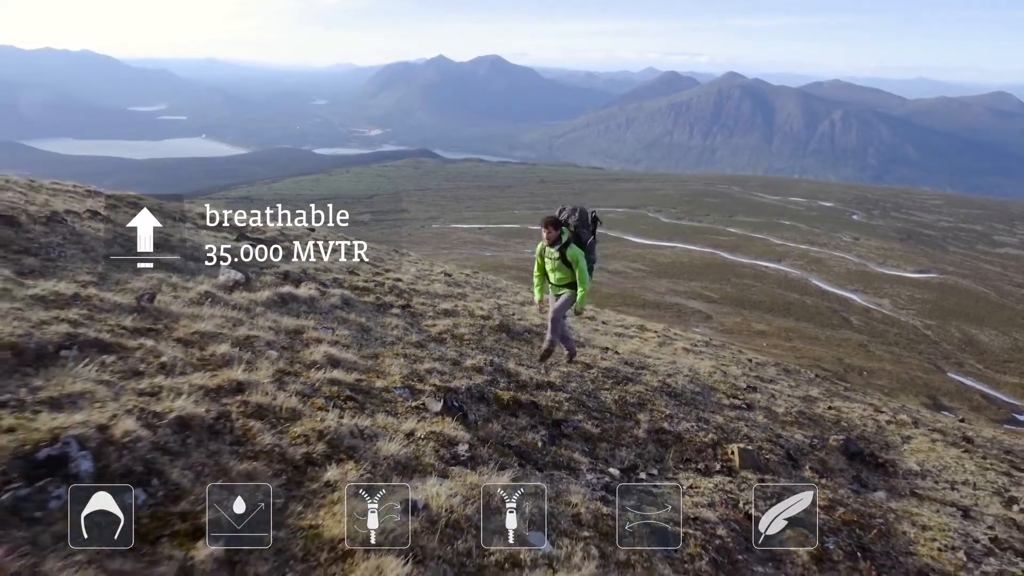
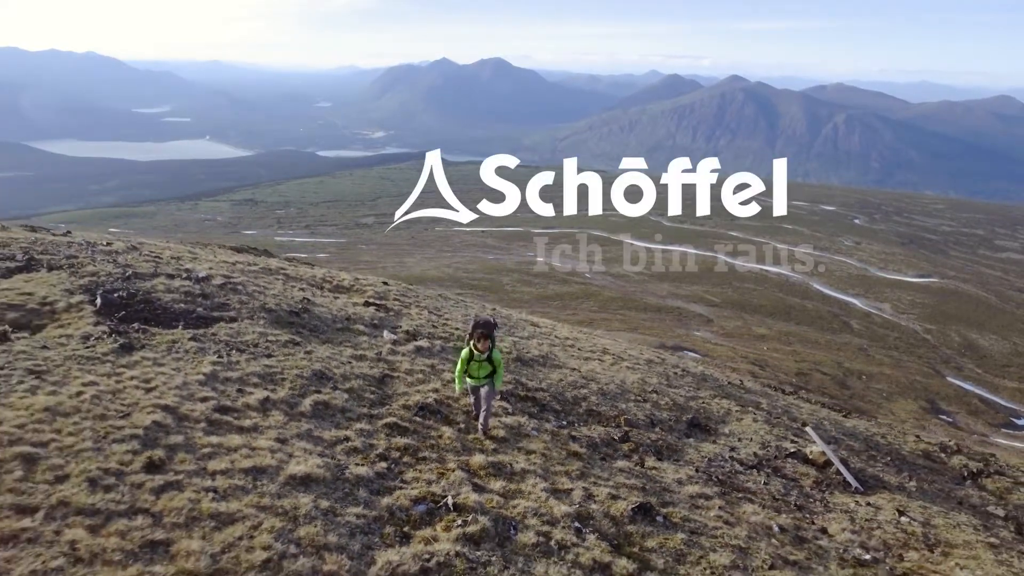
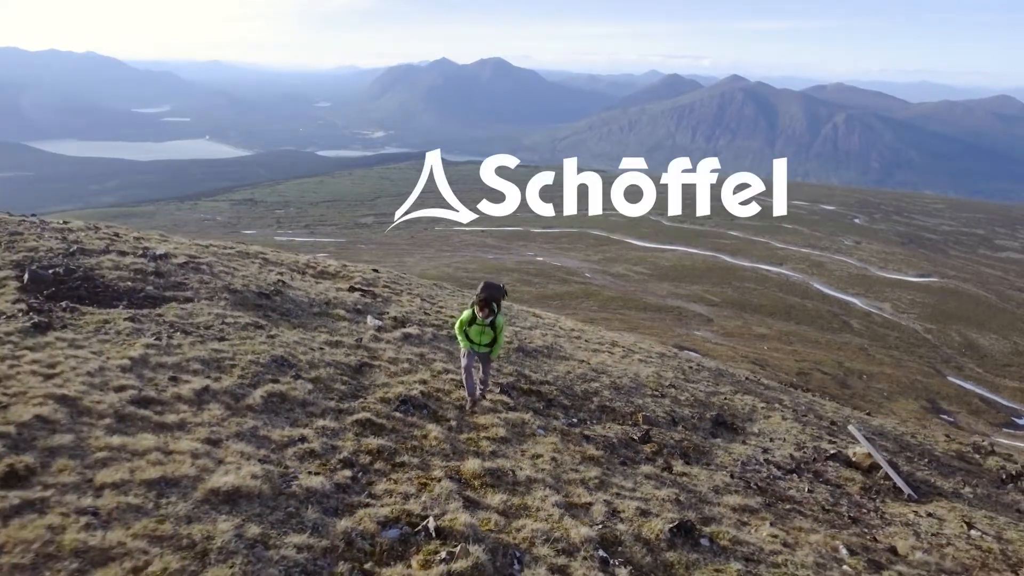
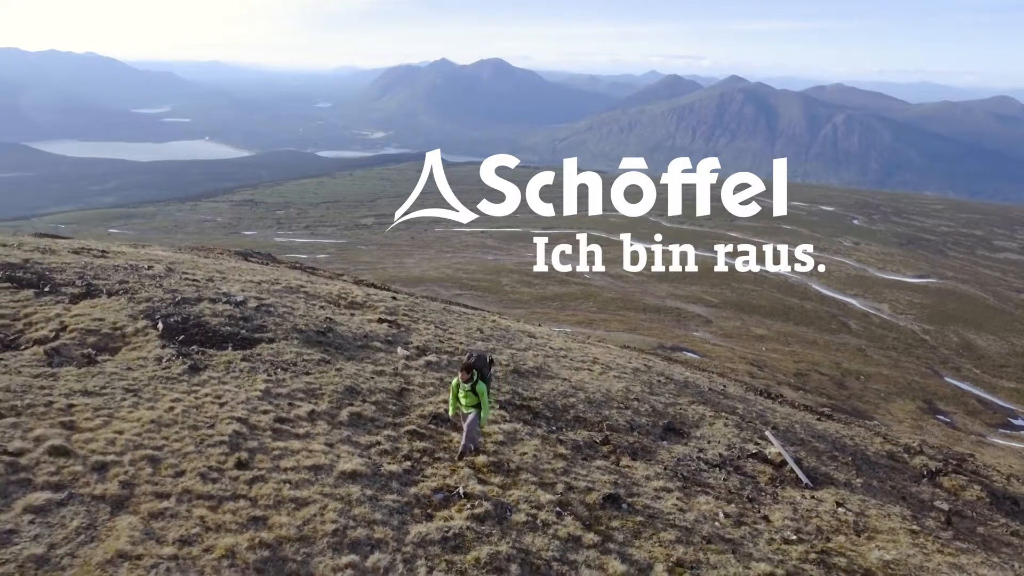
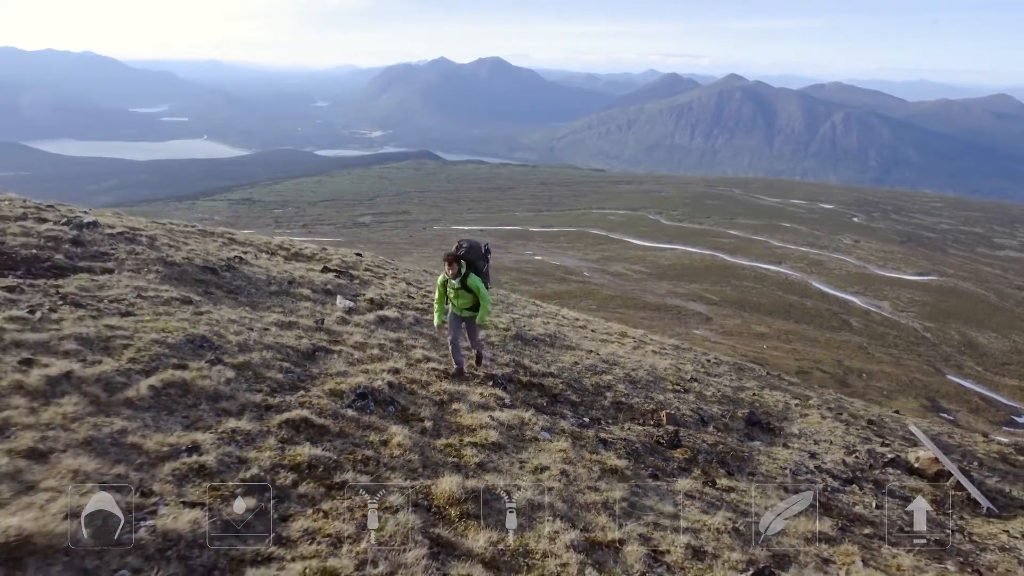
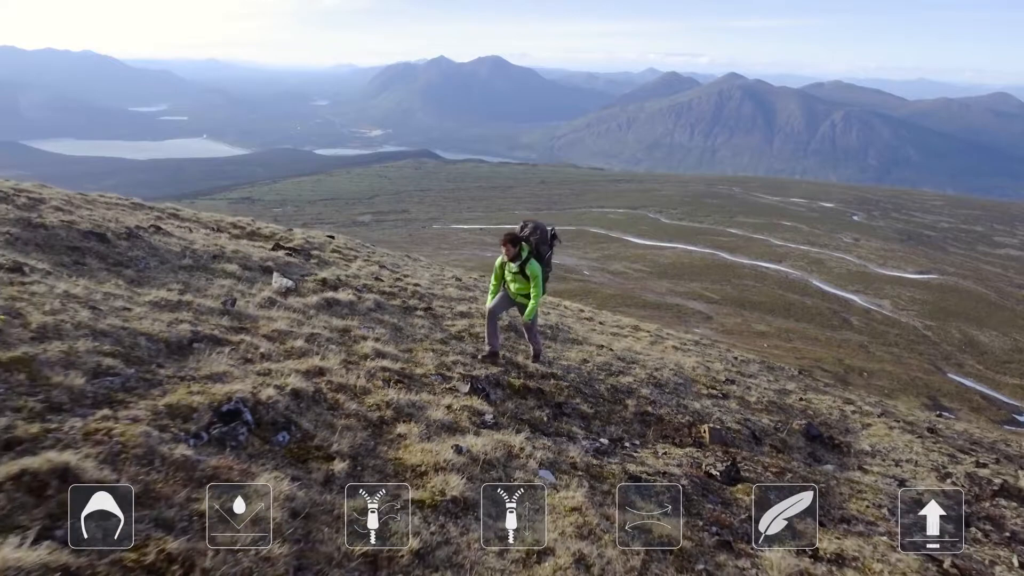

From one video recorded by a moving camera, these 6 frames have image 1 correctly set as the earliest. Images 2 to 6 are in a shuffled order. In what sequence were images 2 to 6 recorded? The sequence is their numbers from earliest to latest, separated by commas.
6, 5, 3, 2, 4
